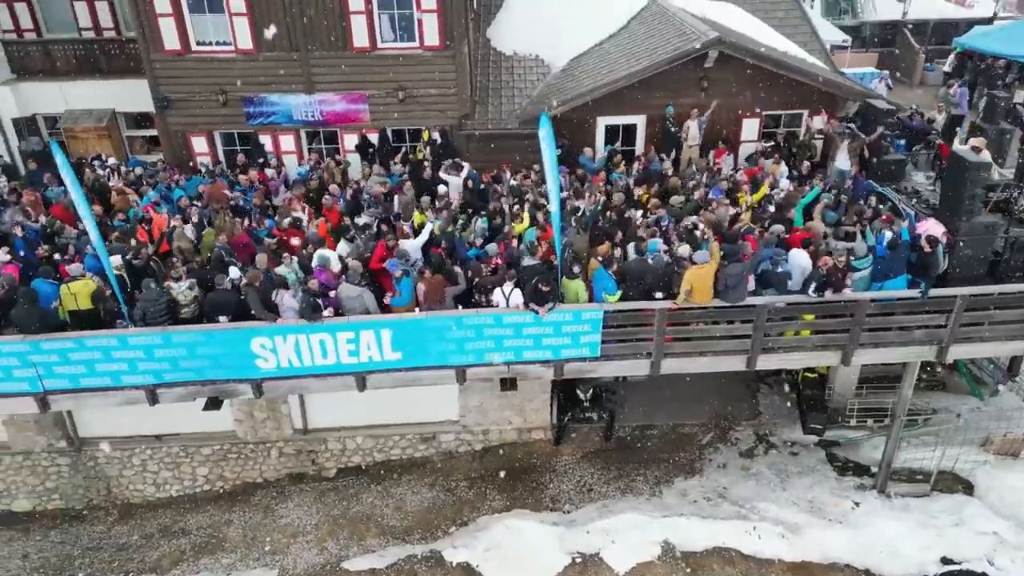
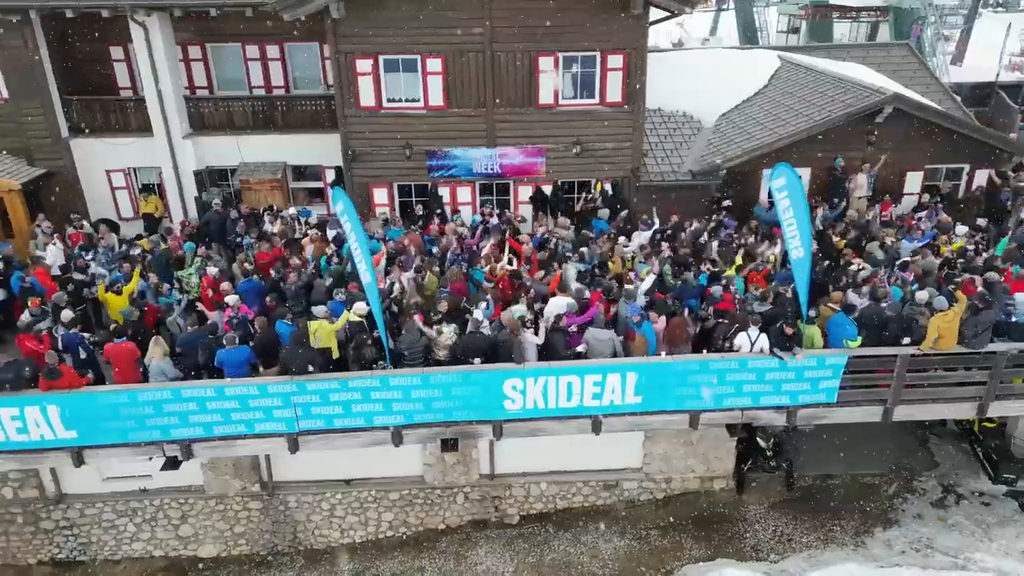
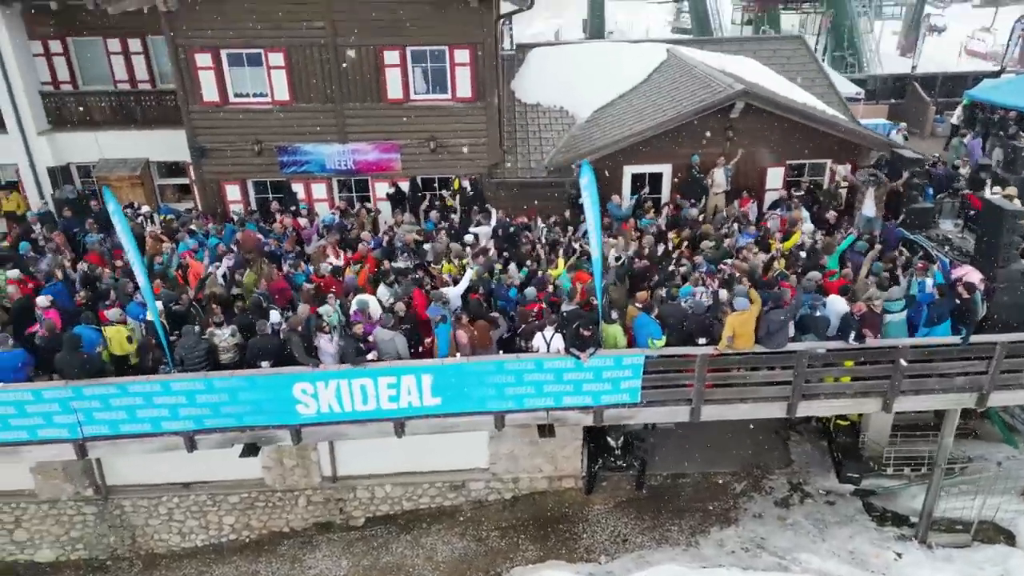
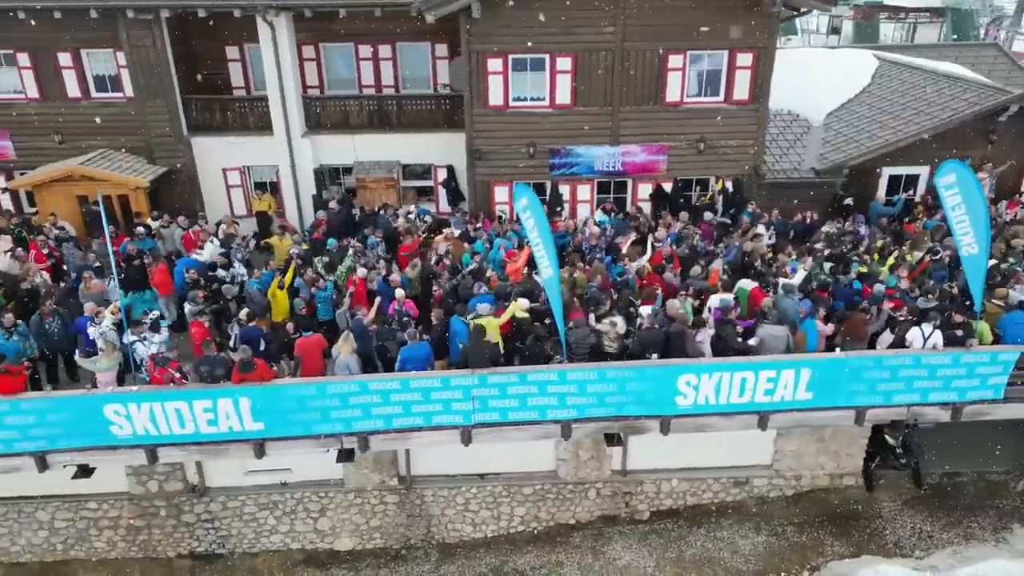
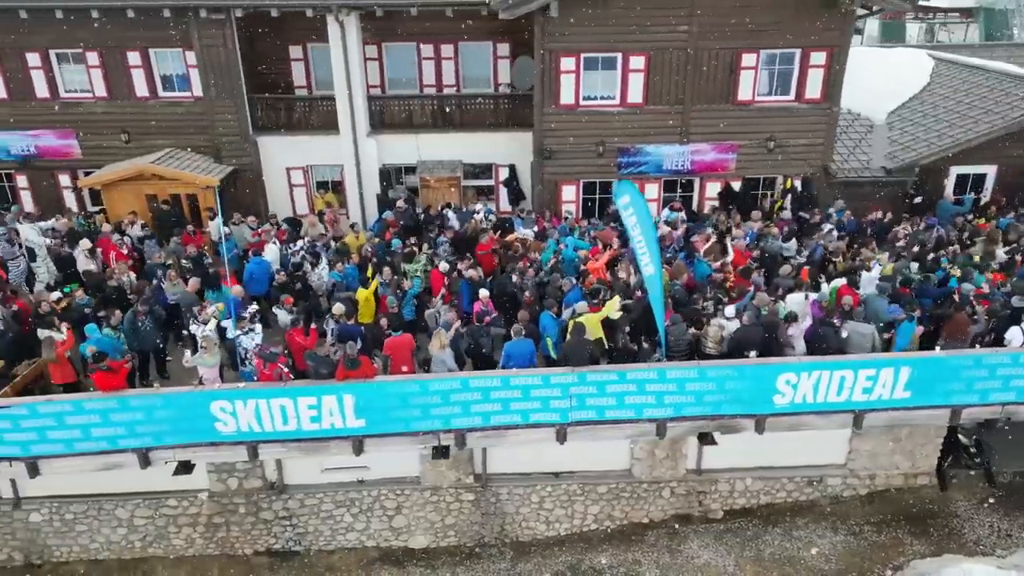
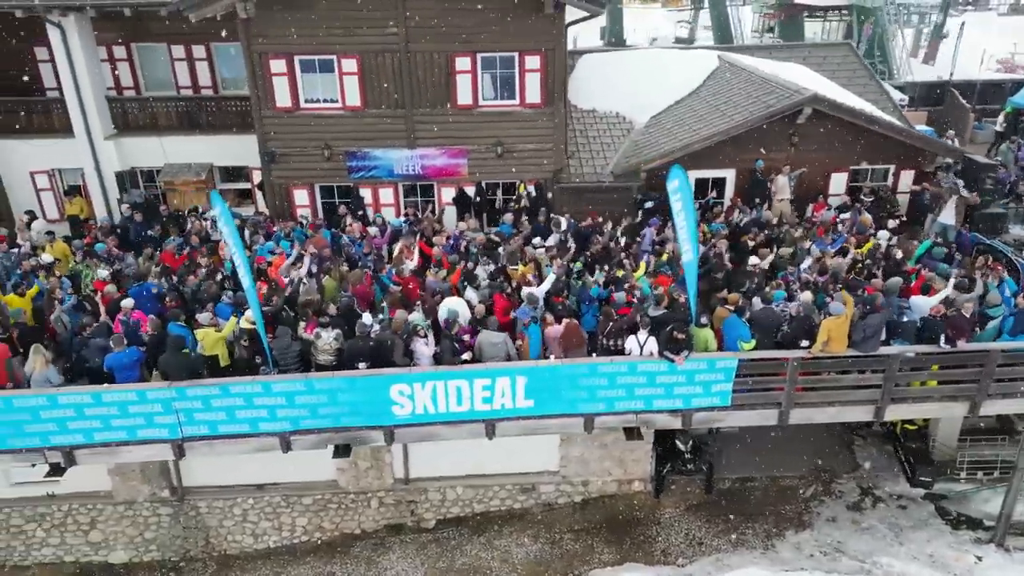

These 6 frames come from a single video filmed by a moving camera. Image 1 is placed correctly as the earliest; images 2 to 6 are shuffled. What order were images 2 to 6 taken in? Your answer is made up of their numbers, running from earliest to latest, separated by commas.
3, 6, 2, 4, 5
